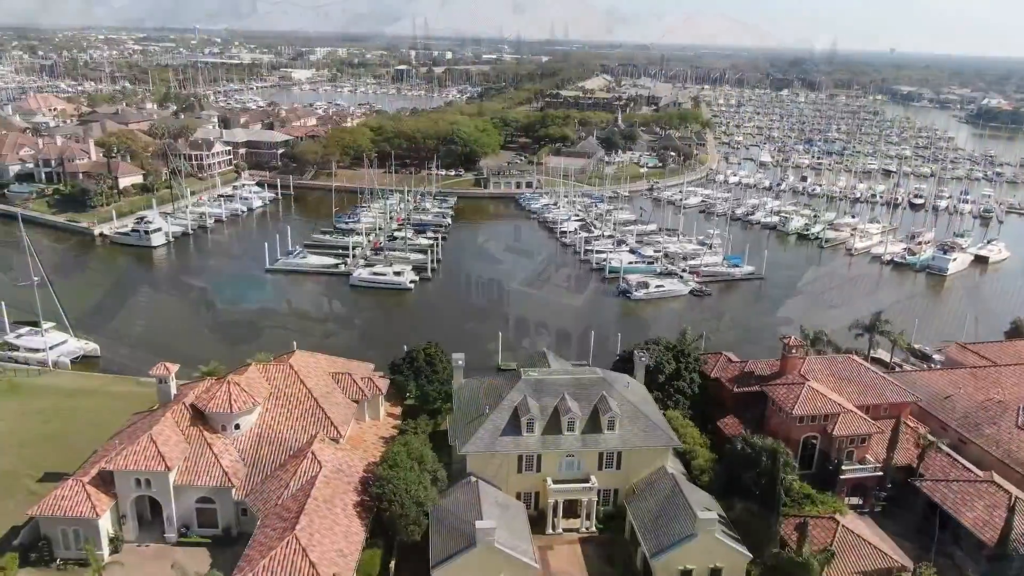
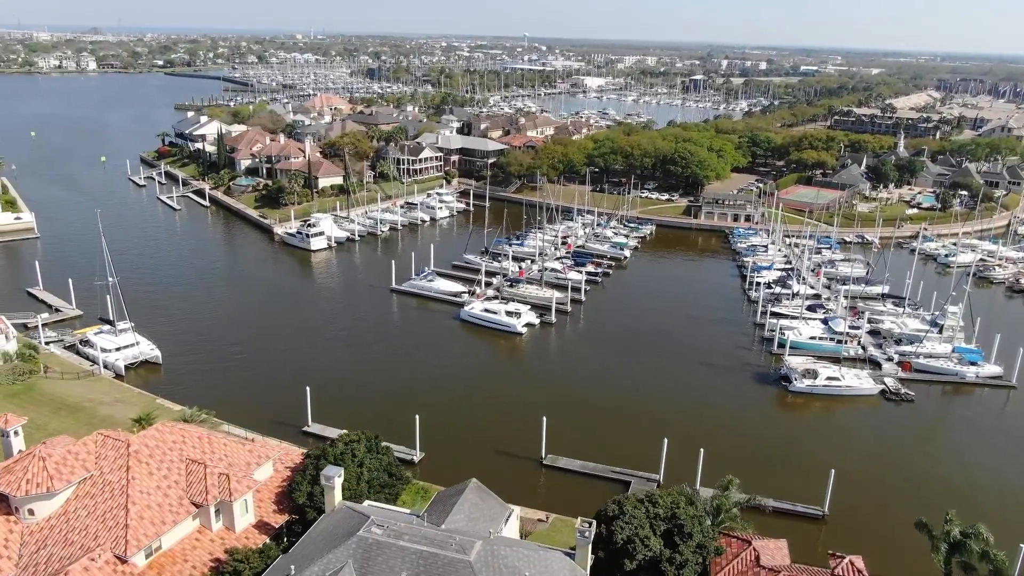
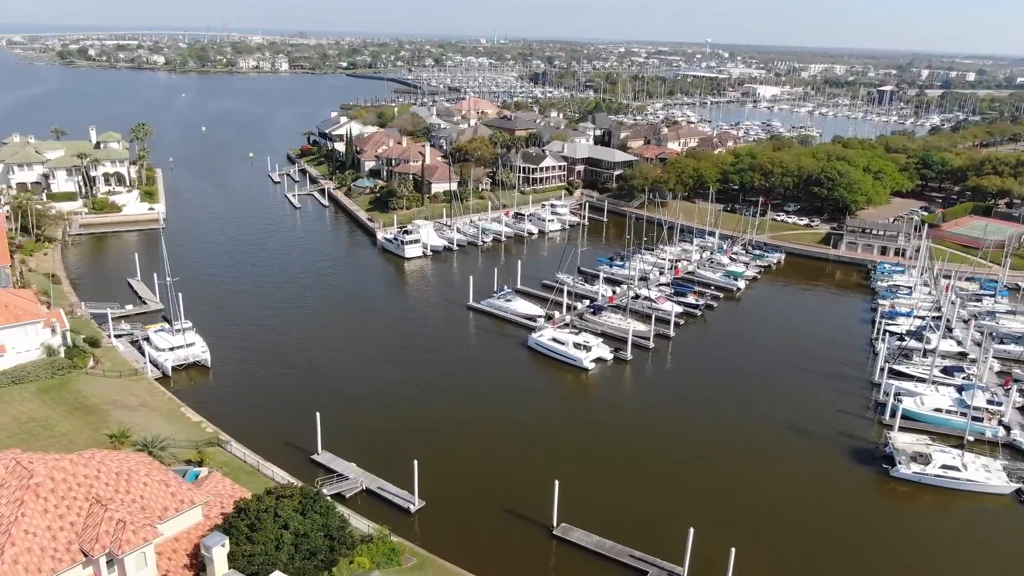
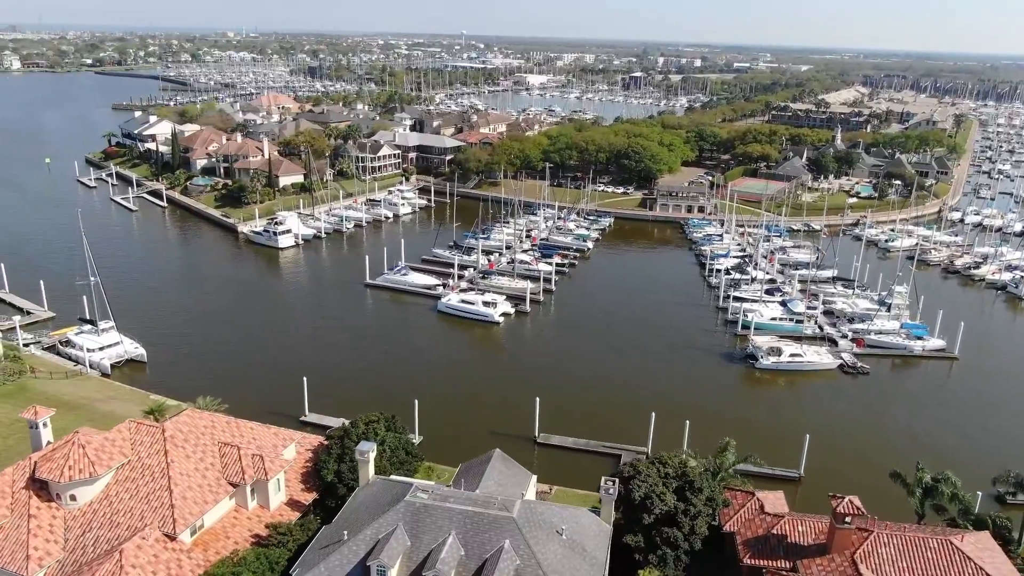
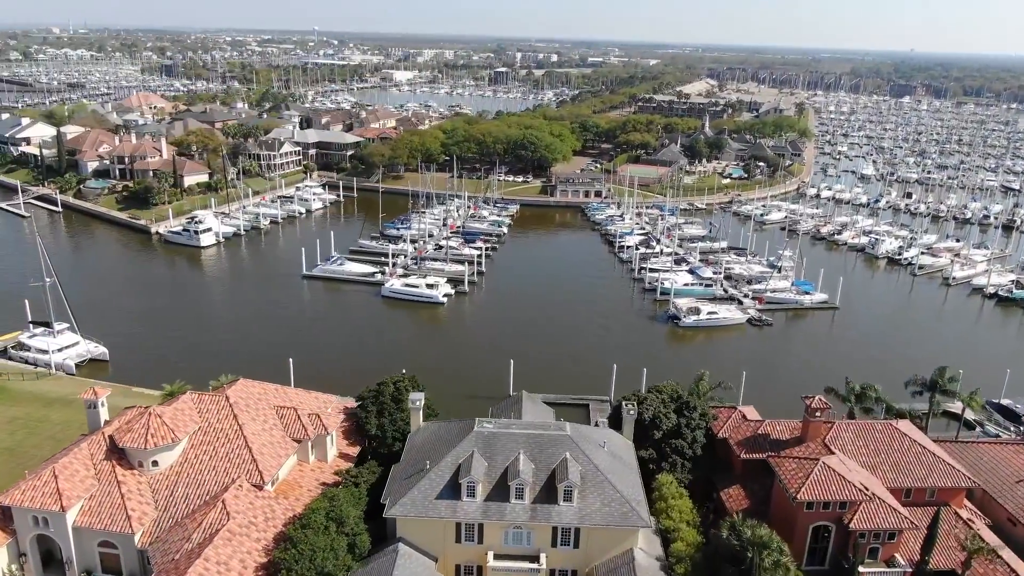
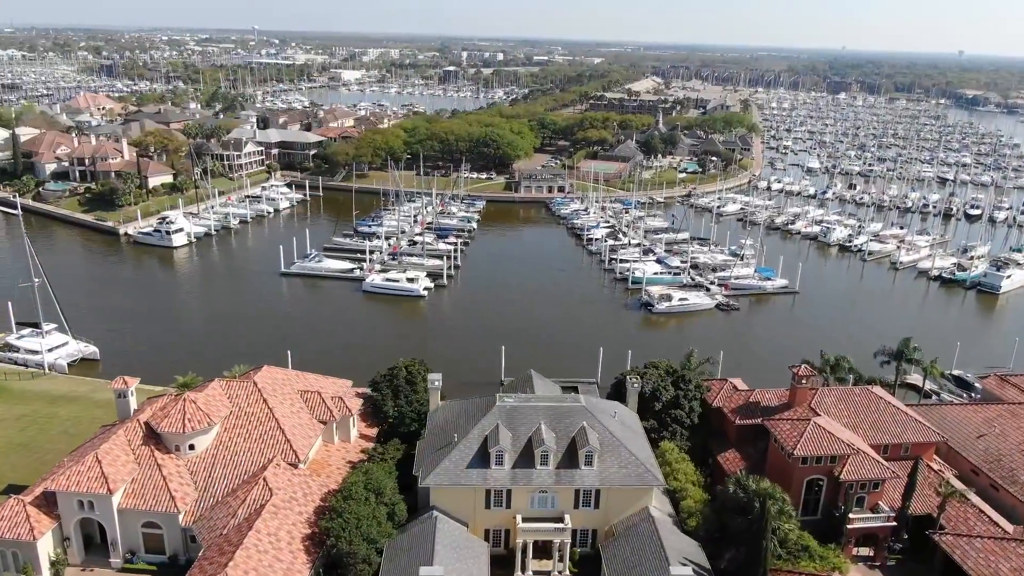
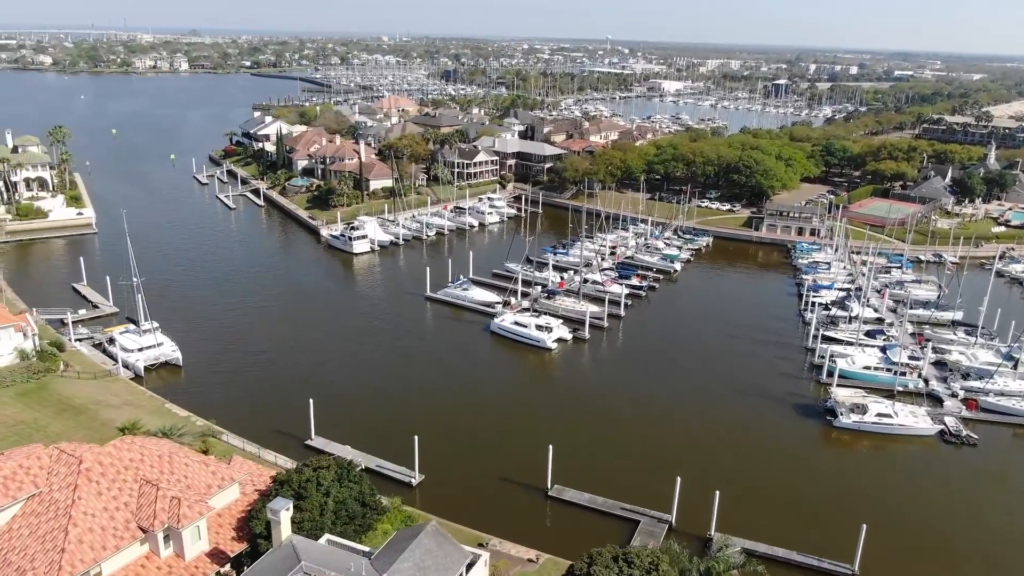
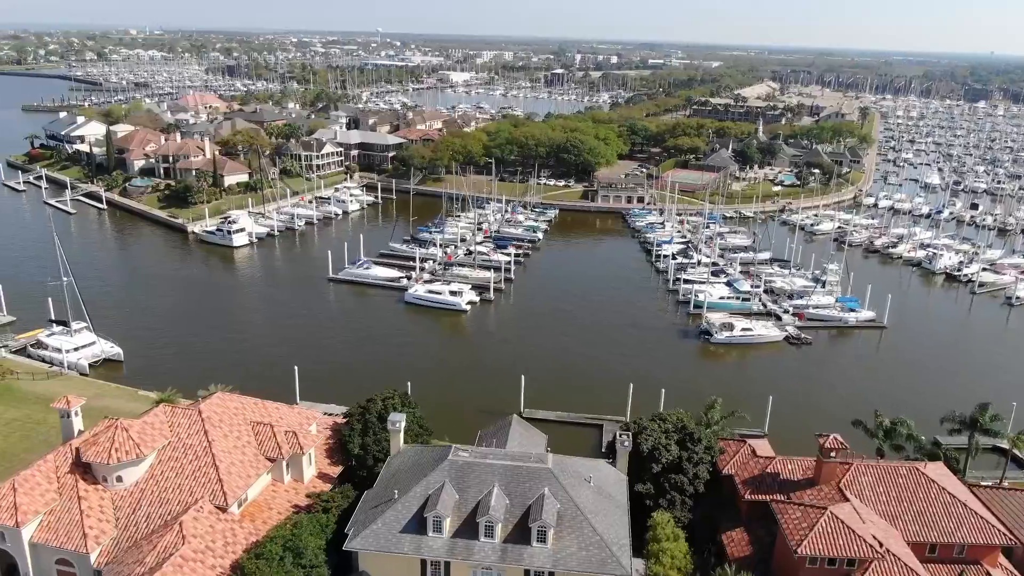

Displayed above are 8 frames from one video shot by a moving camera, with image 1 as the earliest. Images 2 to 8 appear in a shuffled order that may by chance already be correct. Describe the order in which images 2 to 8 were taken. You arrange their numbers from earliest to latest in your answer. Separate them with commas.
6, 5, 8, 4, 2, 7, 3
